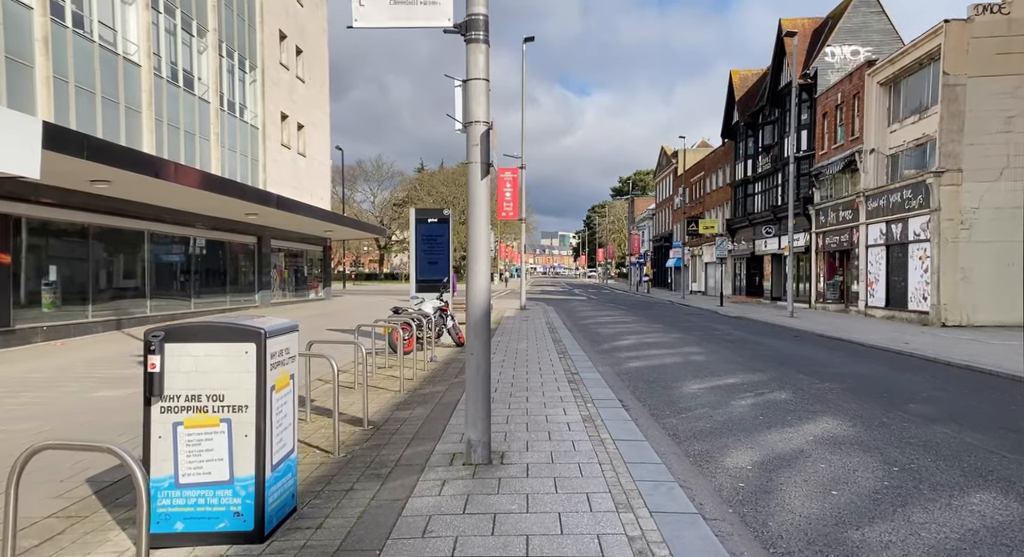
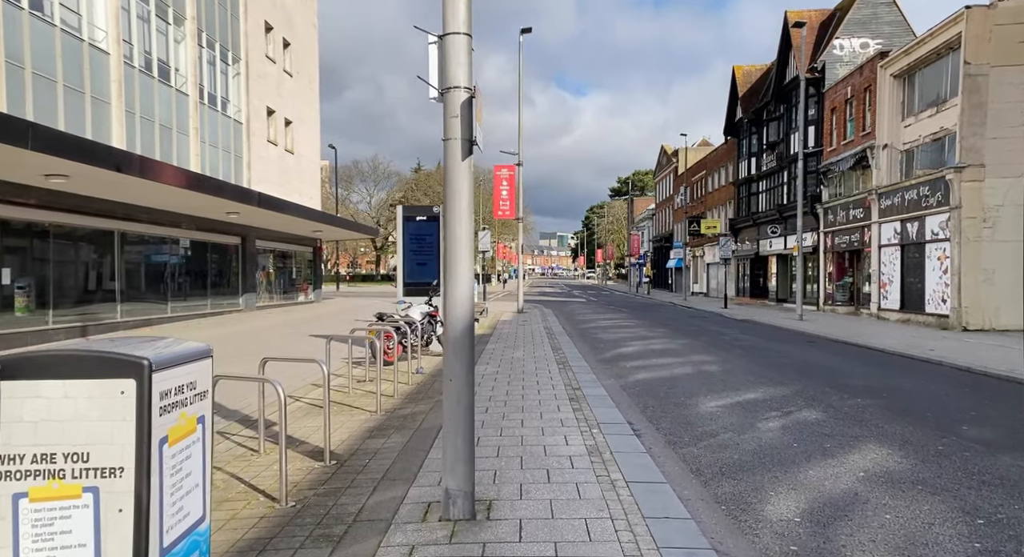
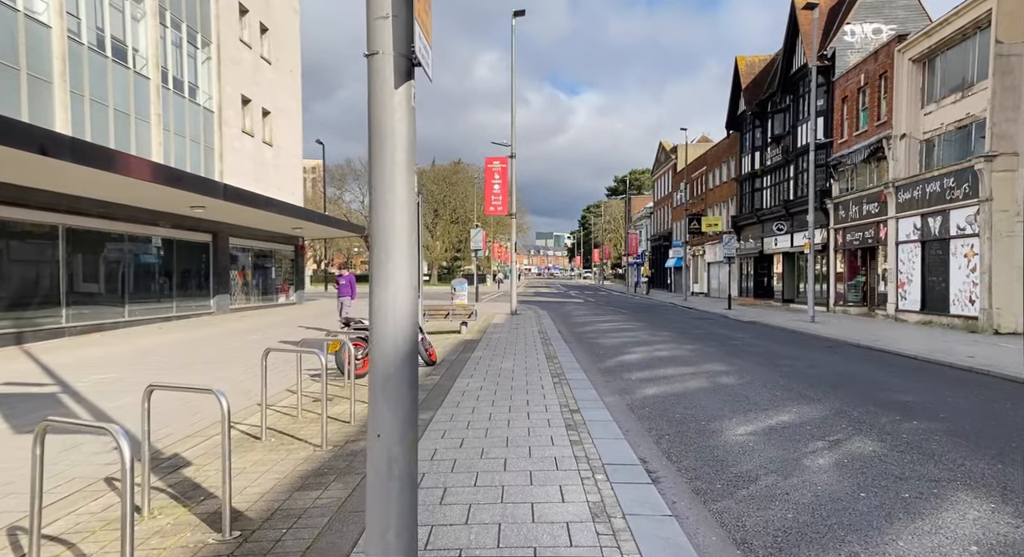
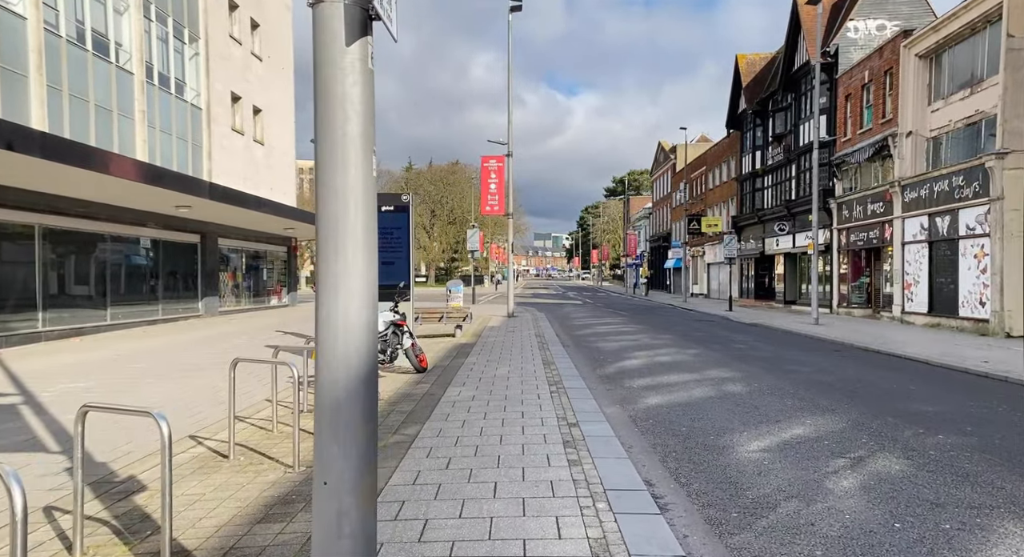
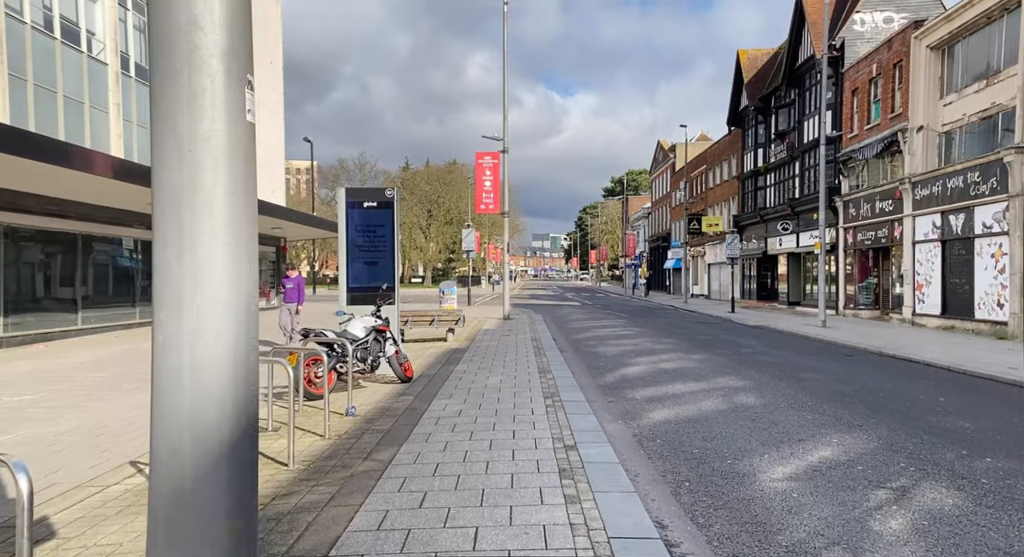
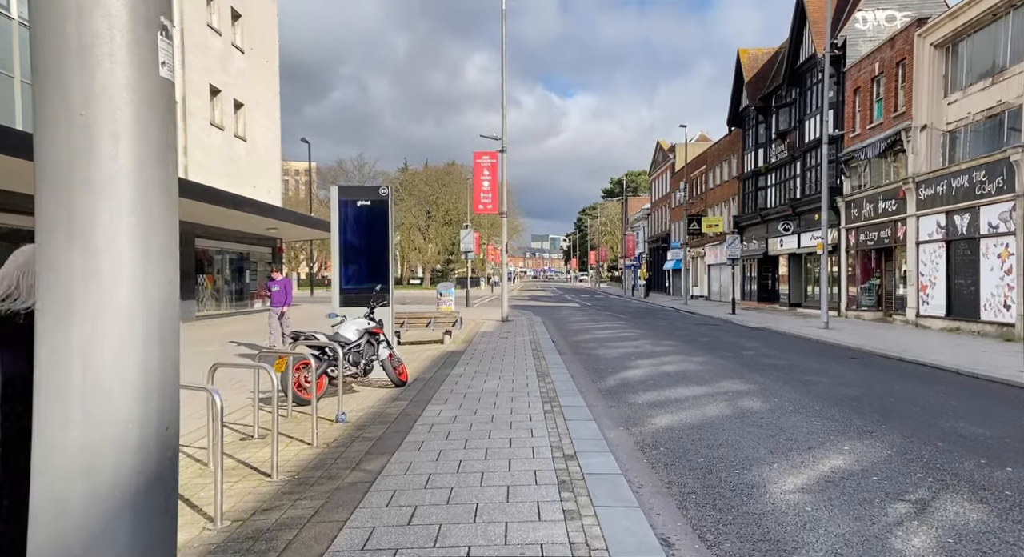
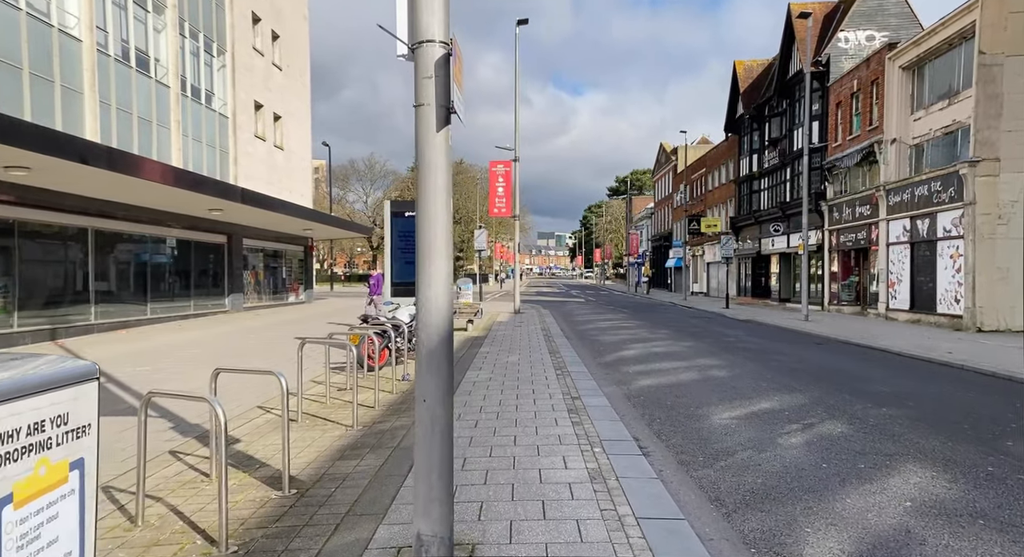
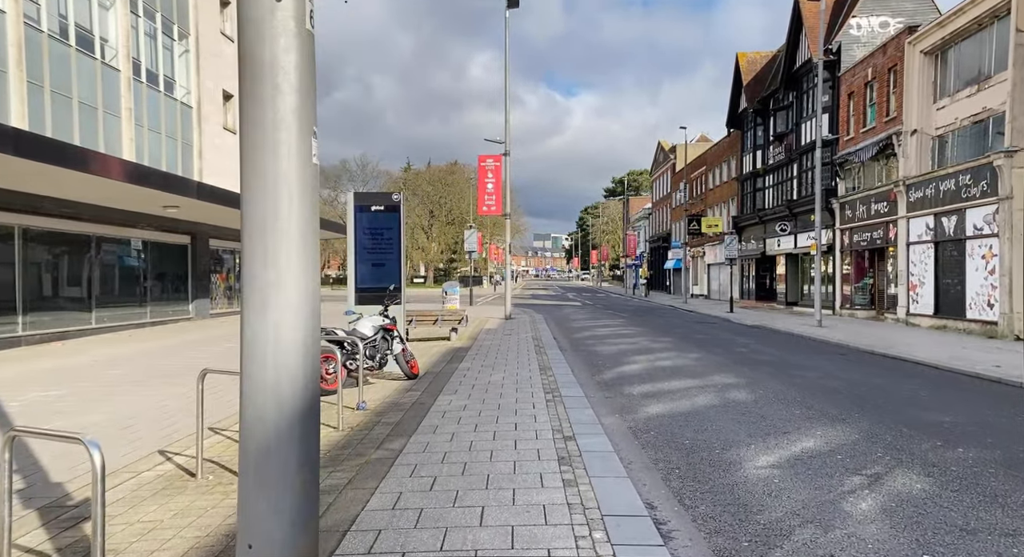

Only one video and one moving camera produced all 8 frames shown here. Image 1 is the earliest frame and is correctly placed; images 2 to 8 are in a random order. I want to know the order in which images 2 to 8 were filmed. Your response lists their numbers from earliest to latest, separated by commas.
2, 7, 3, 4, 8, 5, 6
